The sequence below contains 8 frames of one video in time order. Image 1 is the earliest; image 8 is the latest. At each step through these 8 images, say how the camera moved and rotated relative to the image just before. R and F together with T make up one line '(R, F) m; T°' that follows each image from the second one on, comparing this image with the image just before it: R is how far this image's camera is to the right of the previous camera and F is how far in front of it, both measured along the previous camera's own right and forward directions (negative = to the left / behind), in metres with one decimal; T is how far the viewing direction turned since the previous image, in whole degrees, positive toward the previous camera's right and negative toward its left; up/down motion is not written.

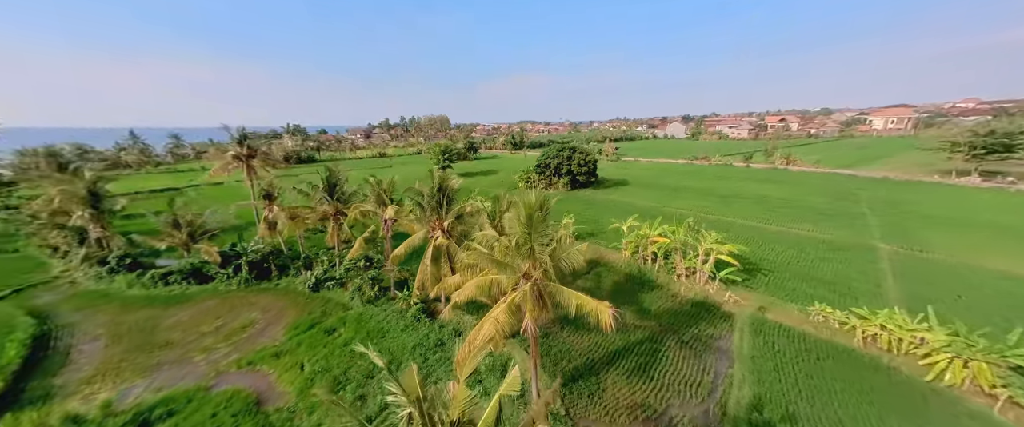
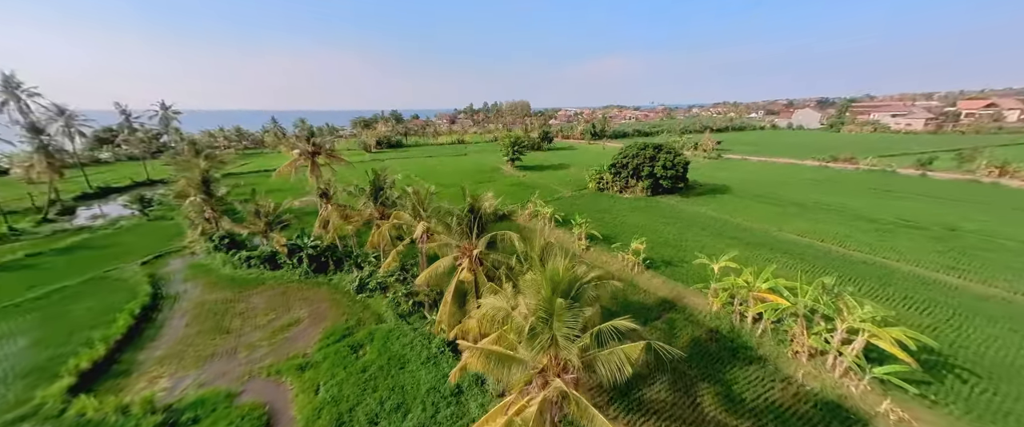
(+1.2, +3.1) m; -14°
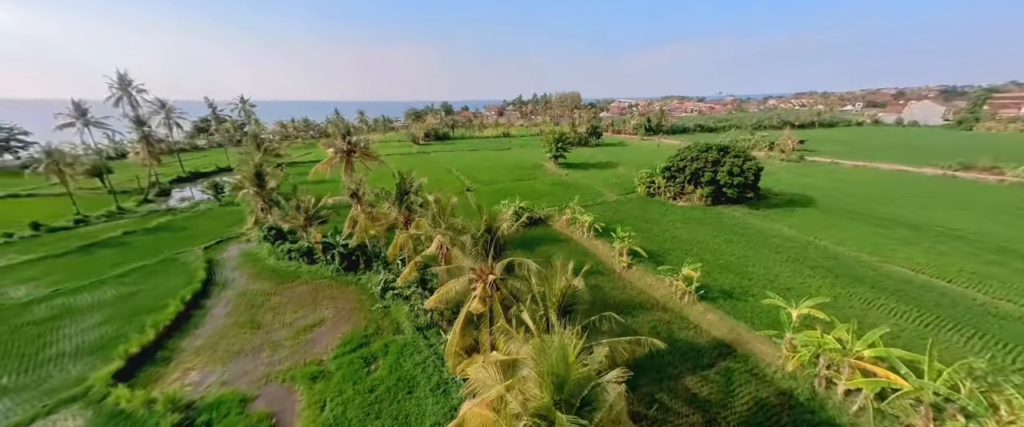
(+0.8, +1.8) m; -8°
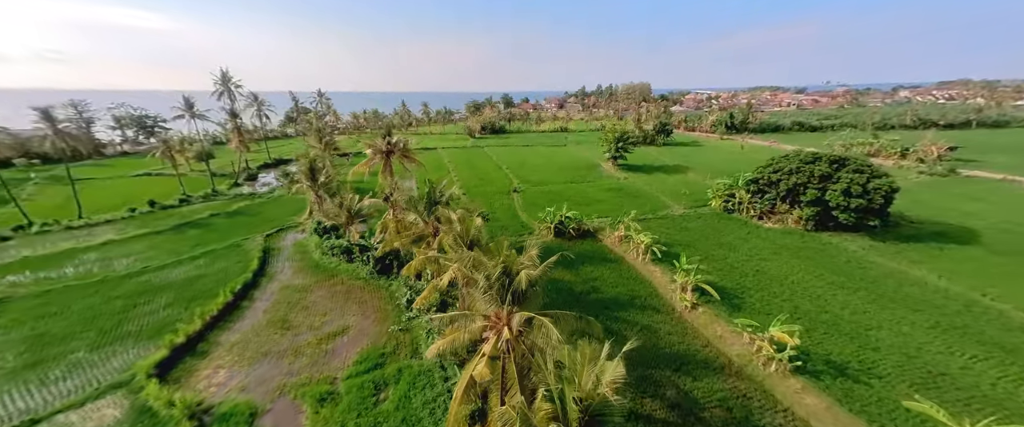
(+0.8, +2.3) m; -10°
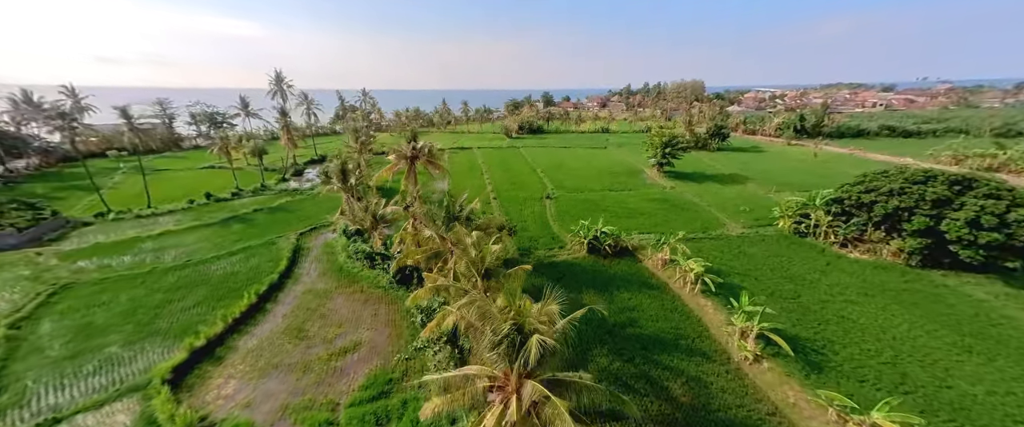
(+0.4, +1.8) m; -6°
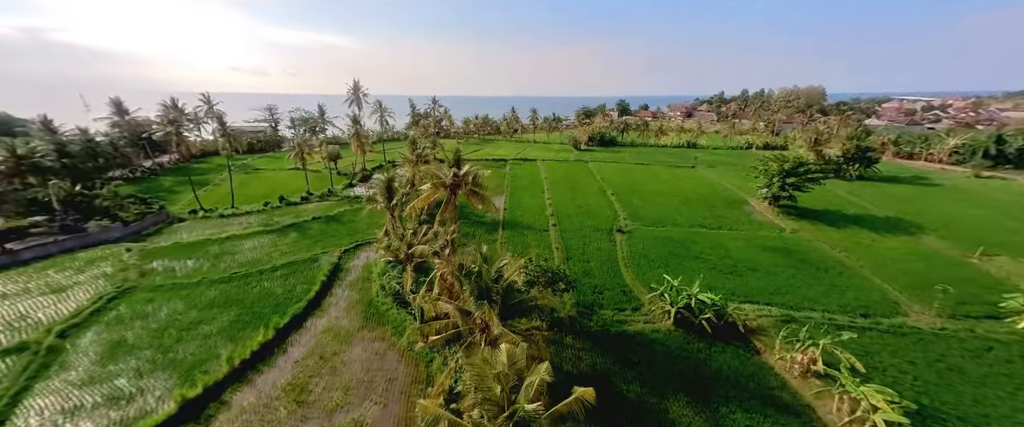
(+0.1, +4.5) m; -11°
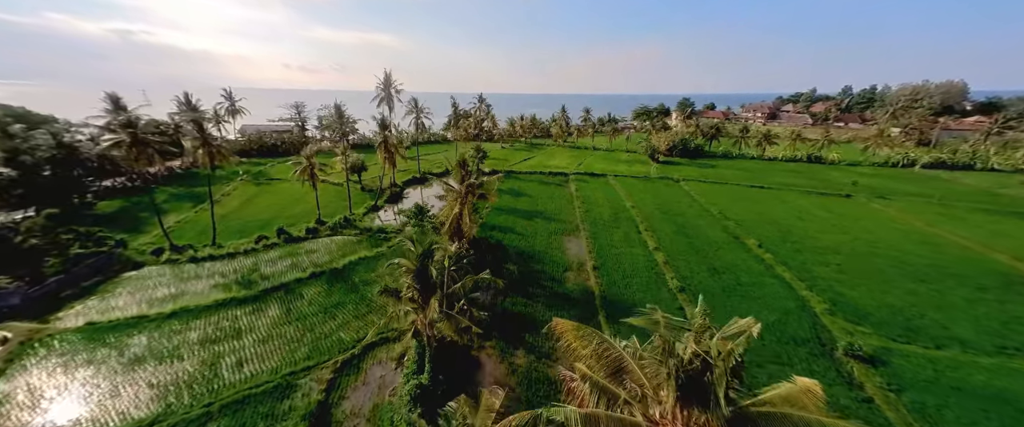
(-4.4, +12.1) m; -5°
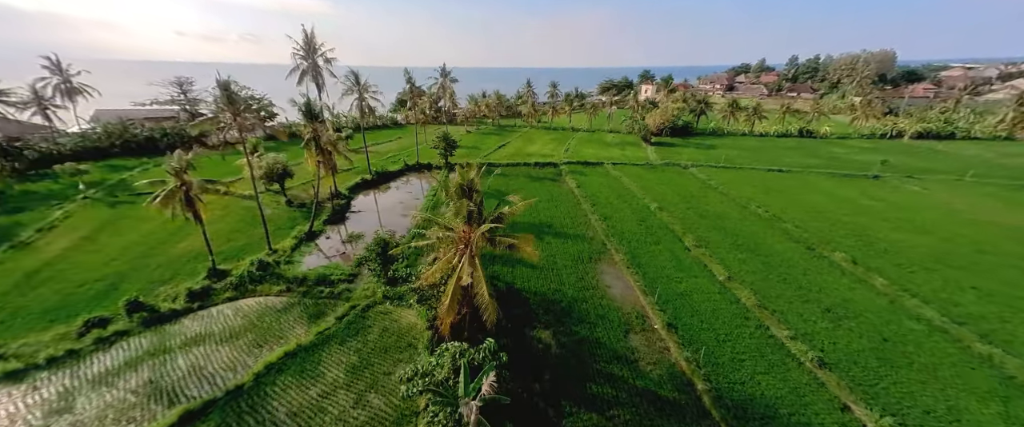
(-3.1, +9.1) m; +8°
